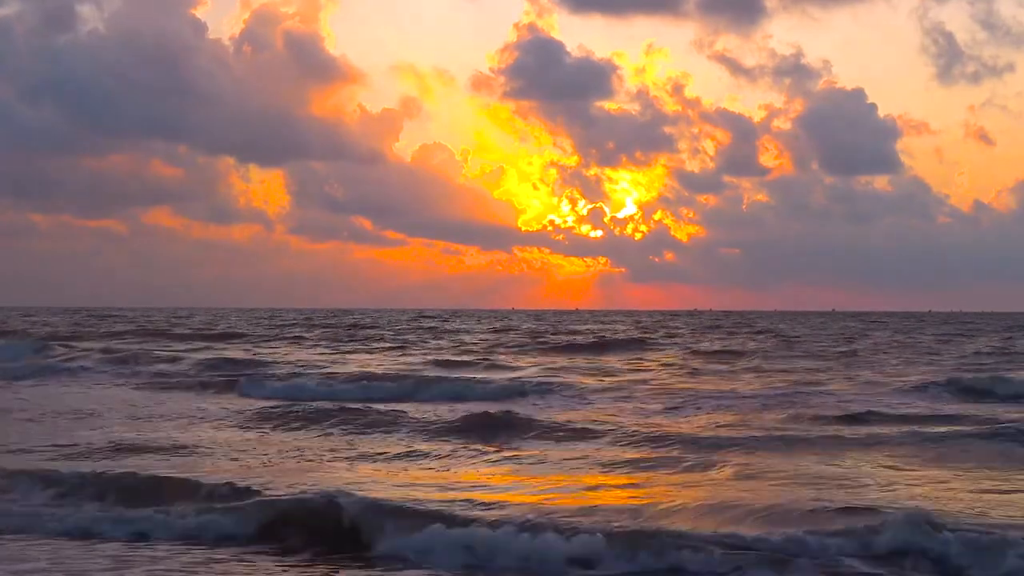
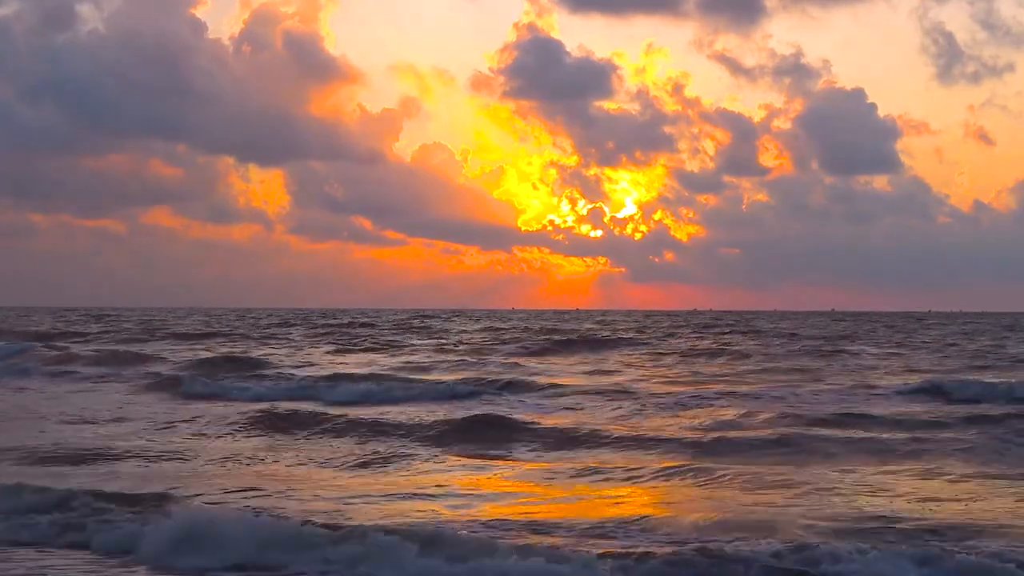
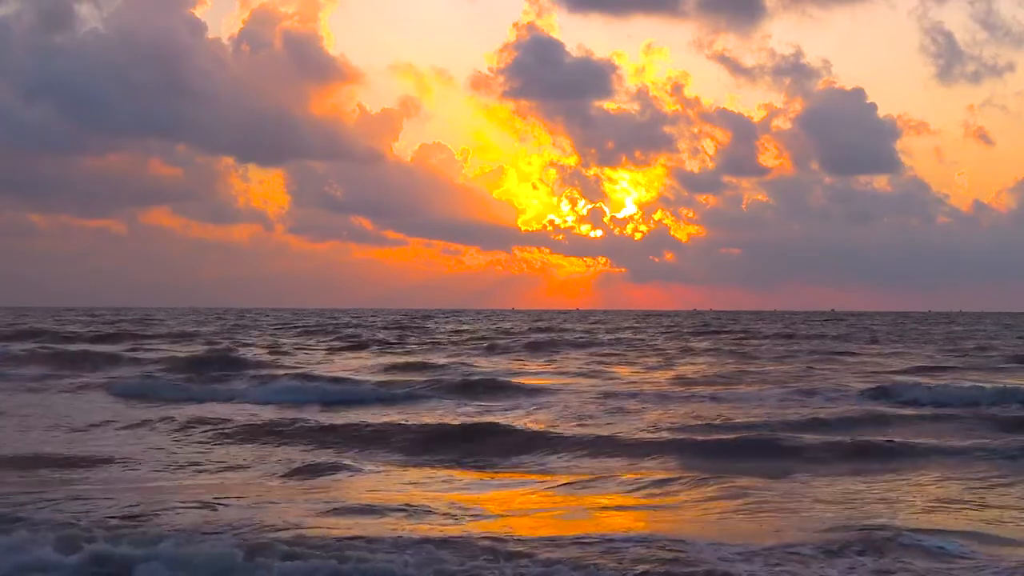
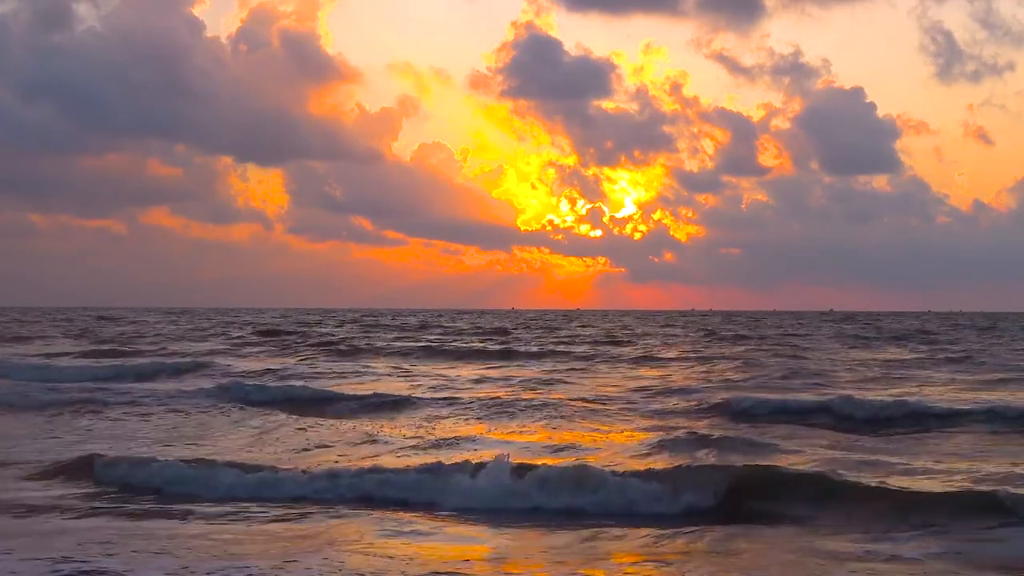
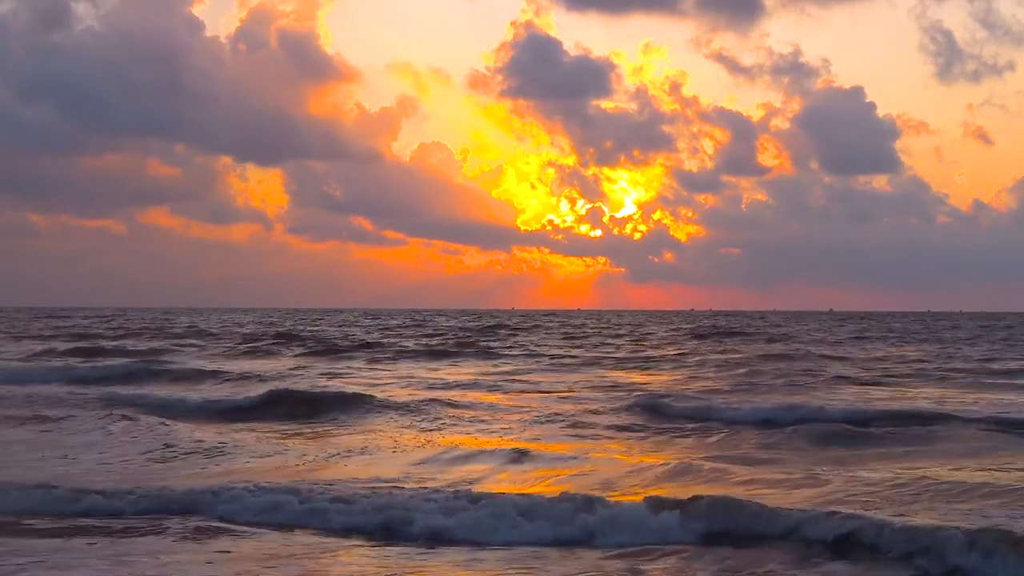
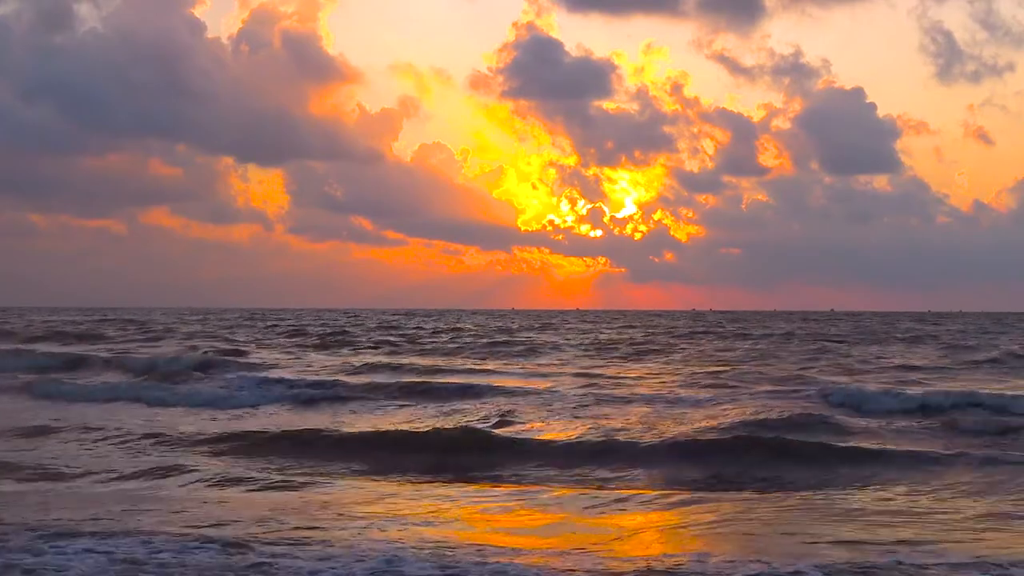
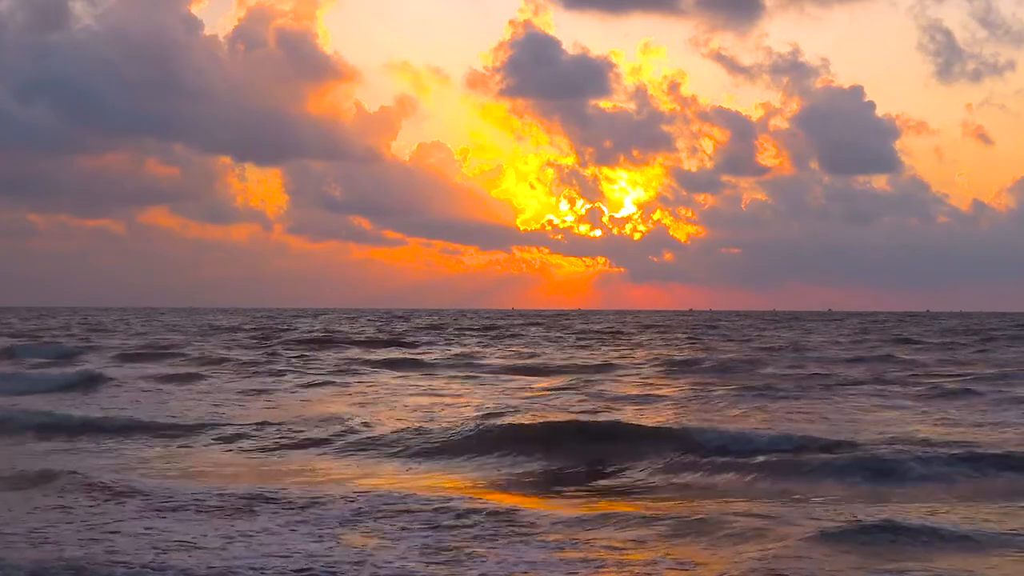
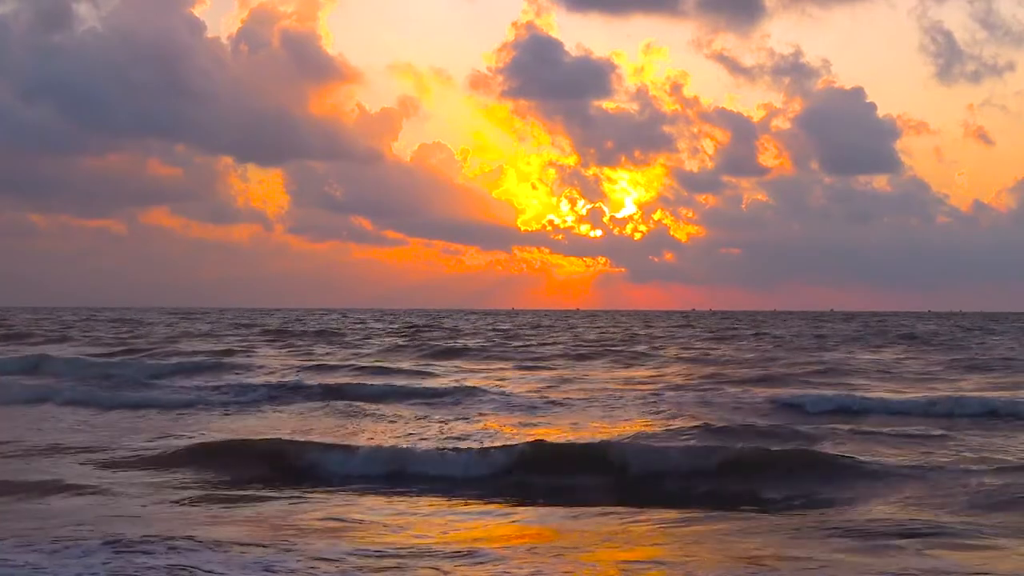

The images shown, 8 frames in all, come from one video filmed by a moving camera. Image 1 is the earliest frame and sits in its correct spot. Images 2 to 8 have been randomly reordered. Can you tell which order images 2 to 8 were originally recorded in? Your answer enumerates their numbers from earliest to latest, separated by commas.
2, 3, 6, 8, 4, 5, 7
